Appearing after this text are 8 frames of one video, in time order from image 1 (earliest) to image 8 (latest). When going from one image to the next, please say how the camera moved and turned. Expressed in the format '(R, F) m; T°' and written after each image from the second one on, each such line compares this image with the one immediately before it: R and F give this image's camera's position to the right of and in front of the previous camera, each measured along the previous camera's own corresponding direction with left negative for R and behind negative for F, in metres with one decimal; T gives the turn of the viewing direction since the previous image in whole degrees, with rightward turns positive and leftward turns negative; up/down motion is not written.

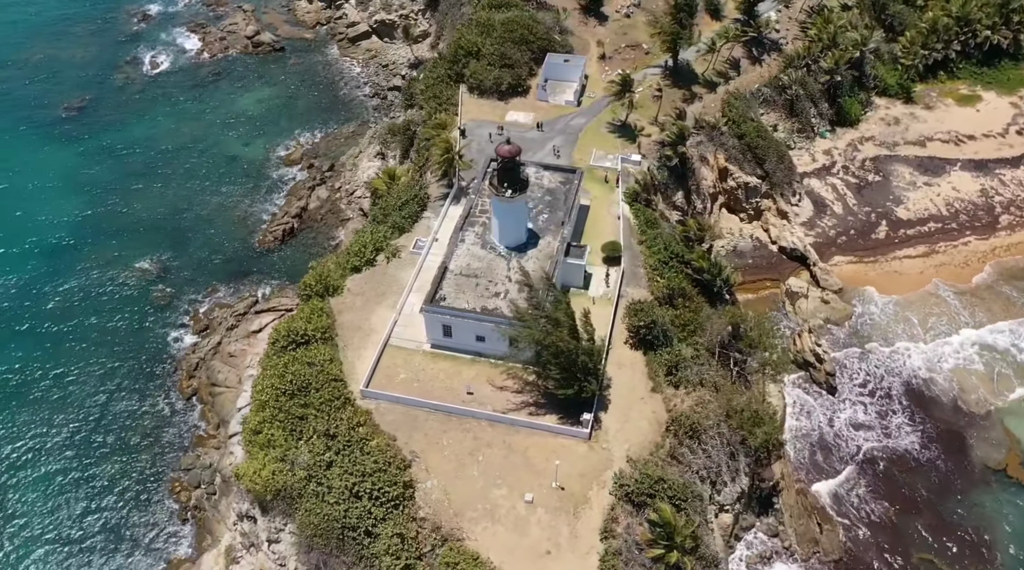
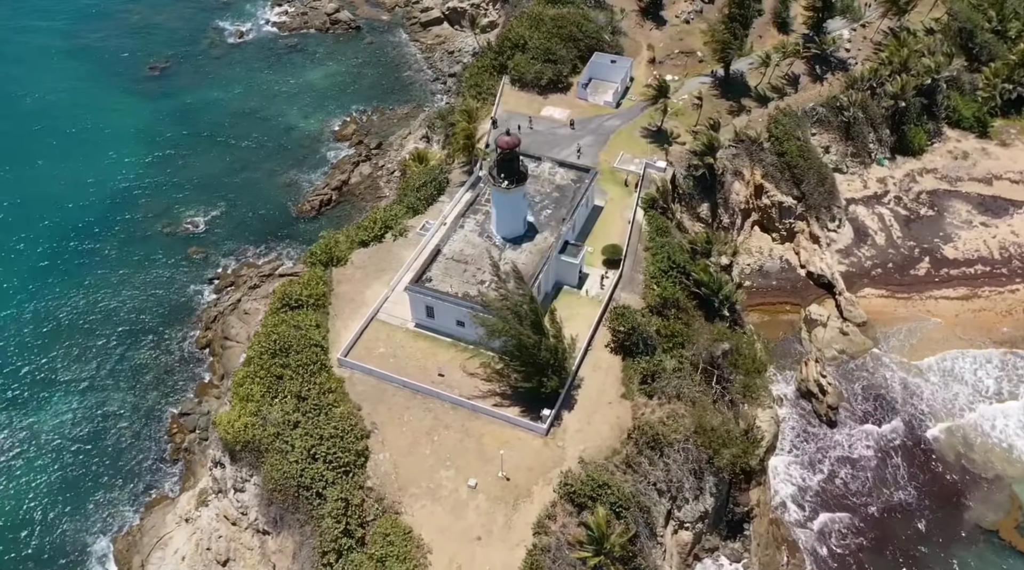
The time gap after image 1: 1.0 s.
(+6.3, -0.1) m; -7°
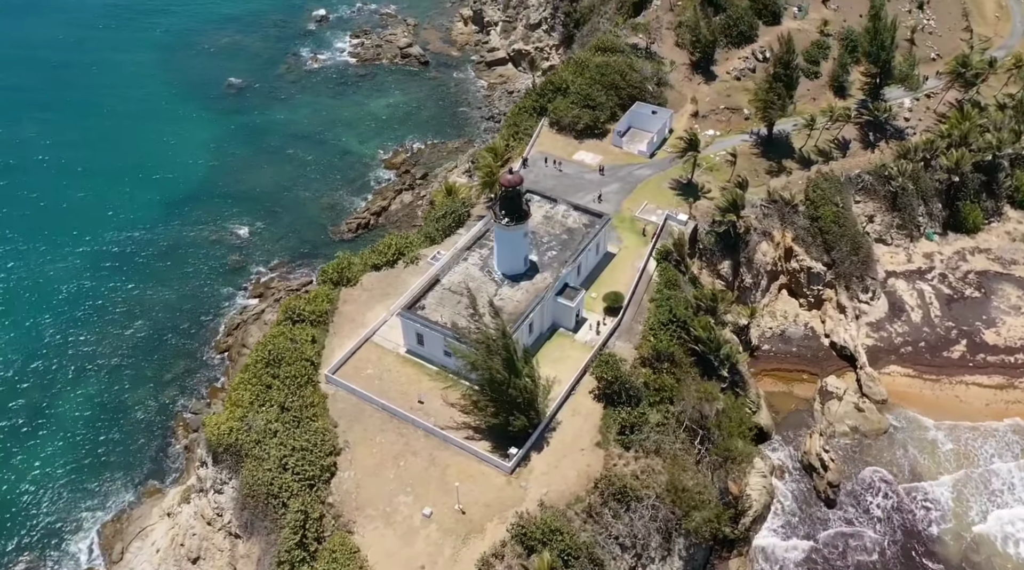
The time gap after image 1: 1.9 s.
(+5.5, -0.1) m; -6°
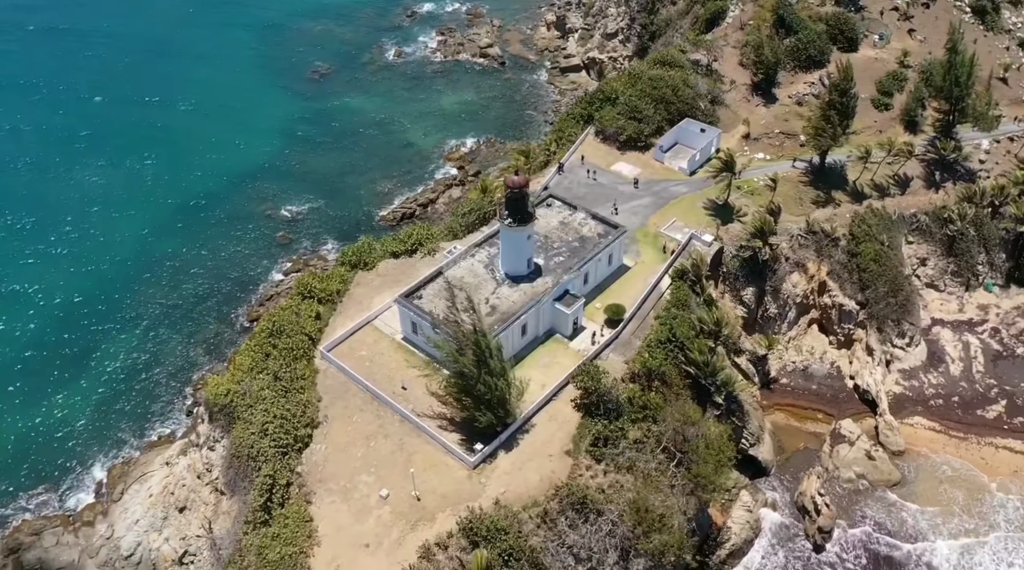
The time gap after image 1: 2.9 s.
(+6.3, 0.0) m; -7°
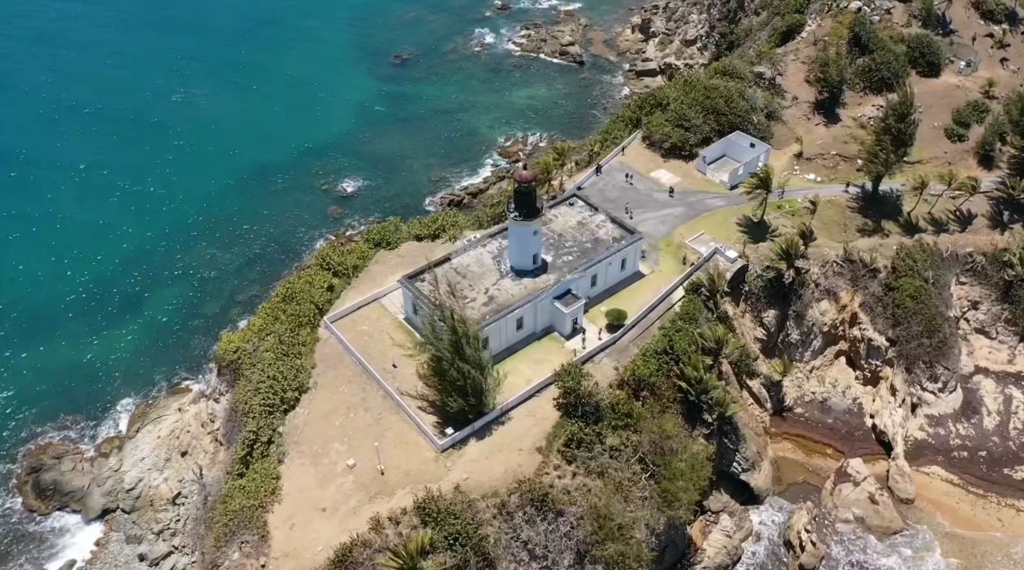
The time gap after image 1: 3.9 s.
(+6.3, 0.0) m; -7°
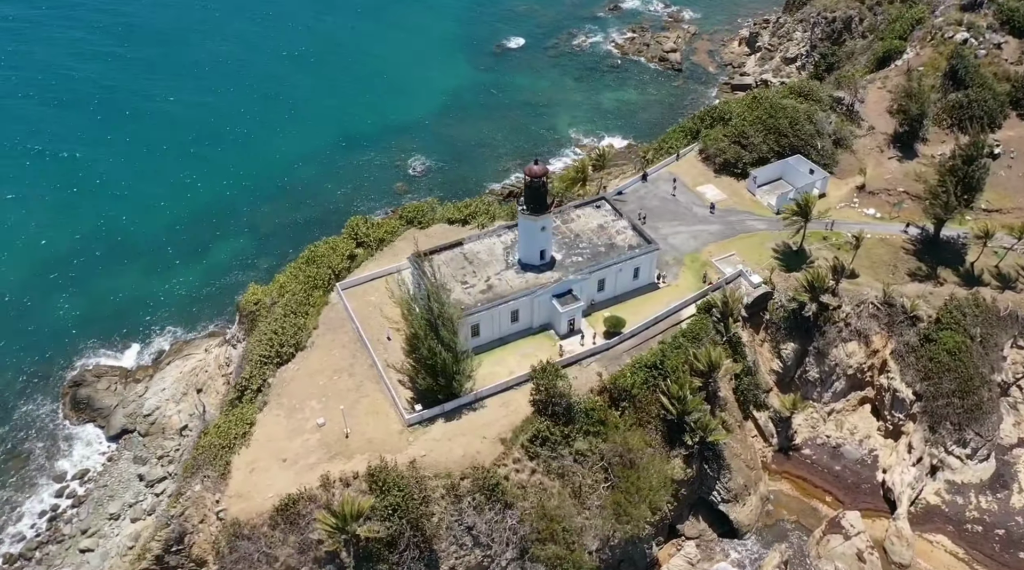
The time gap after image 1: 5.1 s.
(+7.8, +0.2) m; -9°
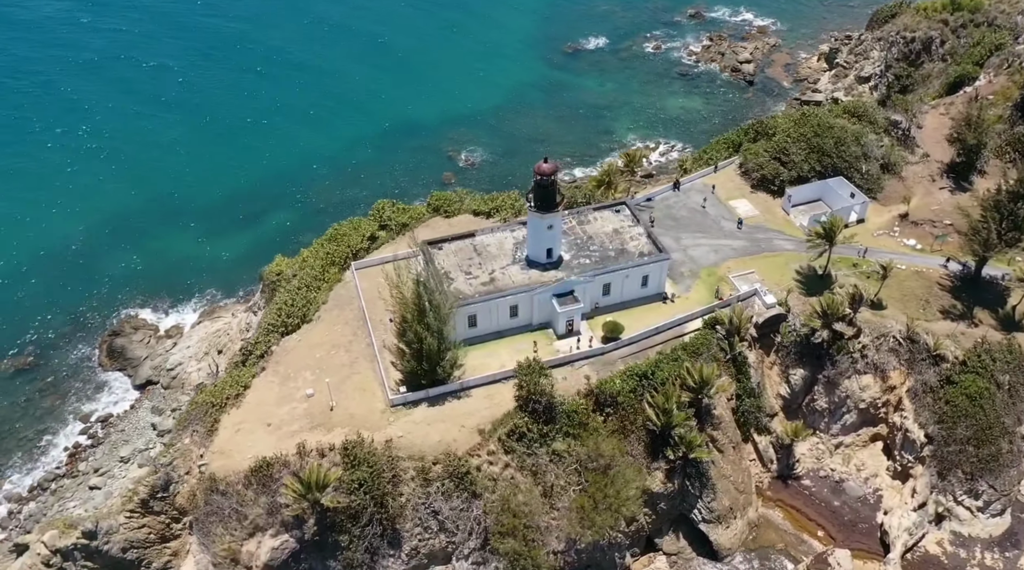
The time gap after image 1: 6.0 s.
(+5.5, -0.1) m; -6°
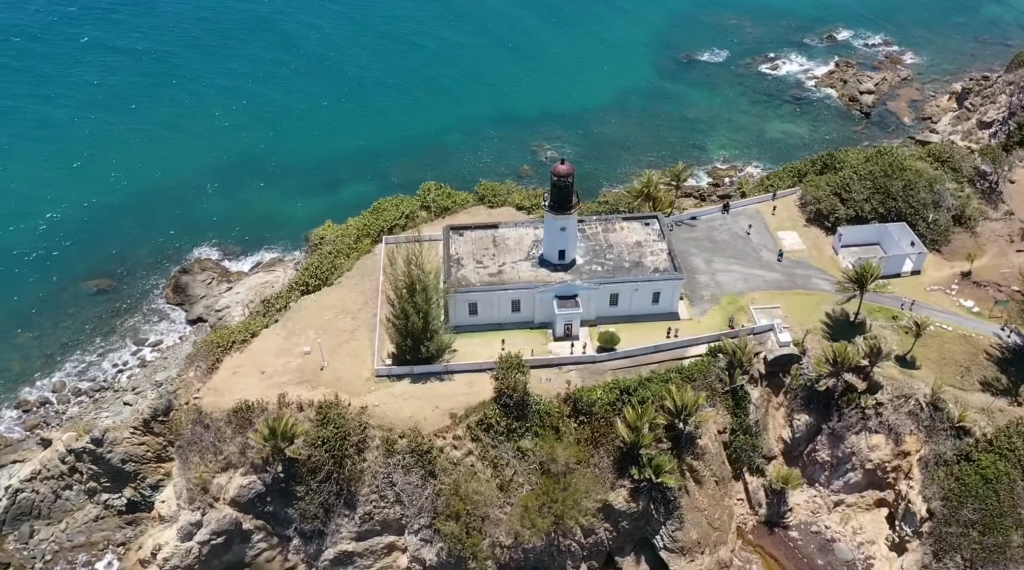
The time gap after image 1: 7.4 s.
(+8.6, +0.2) m; -10°
